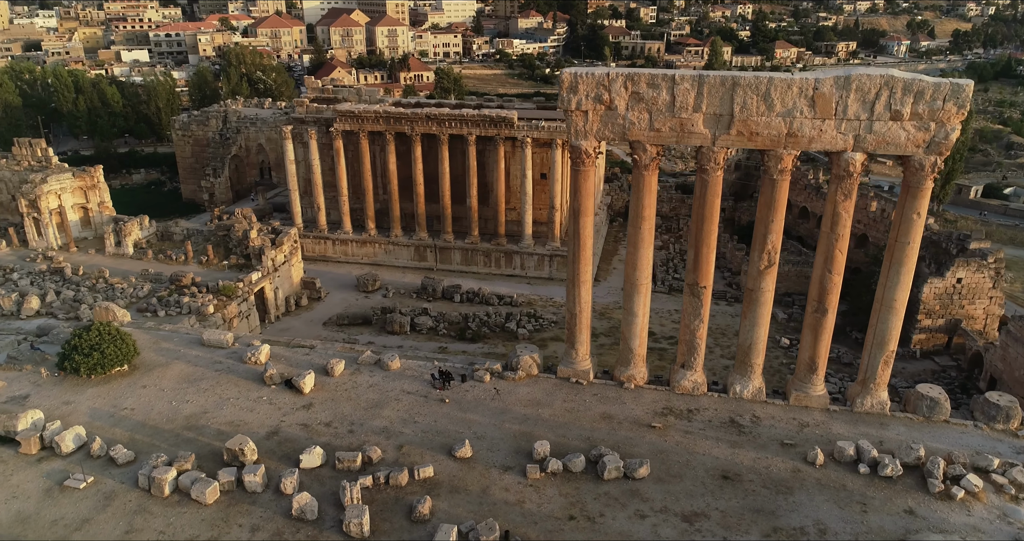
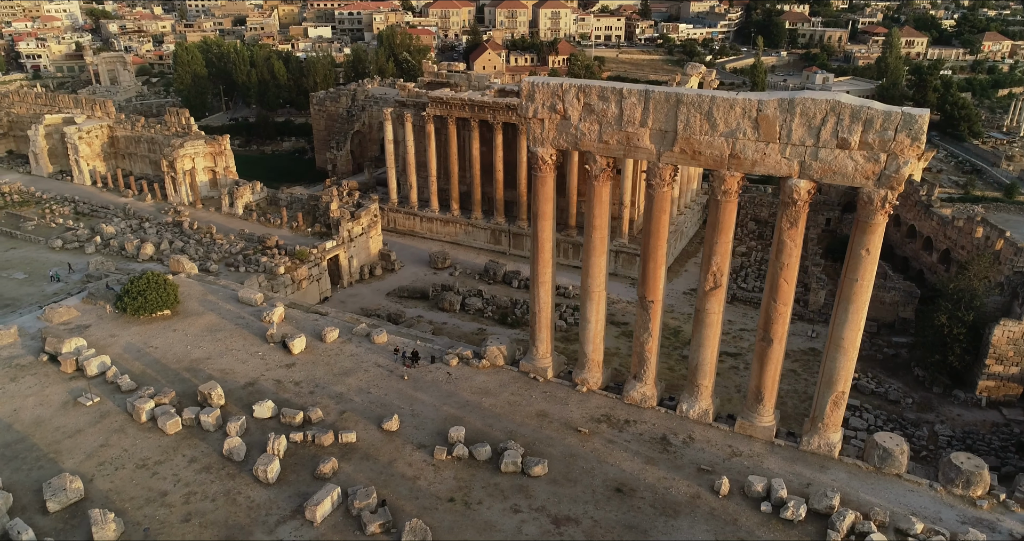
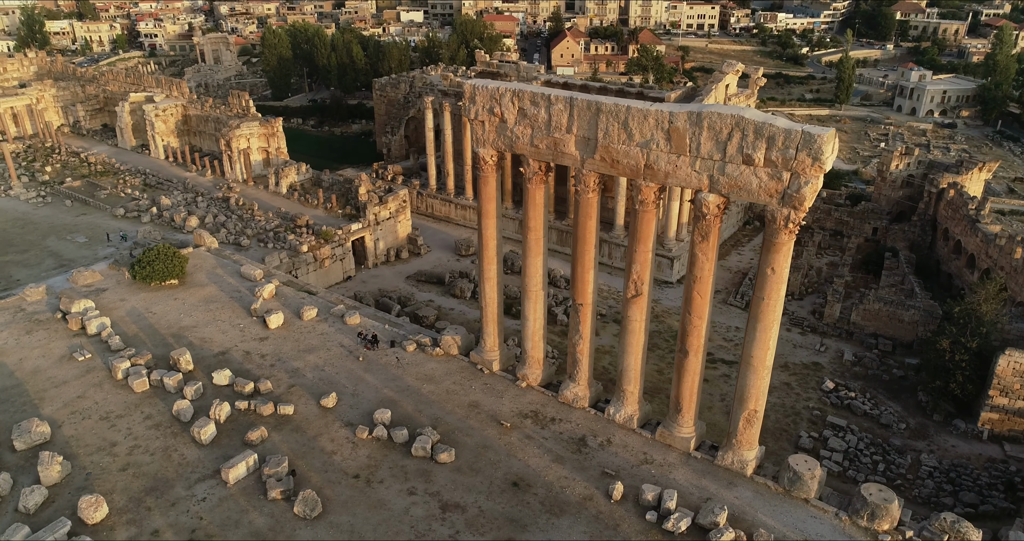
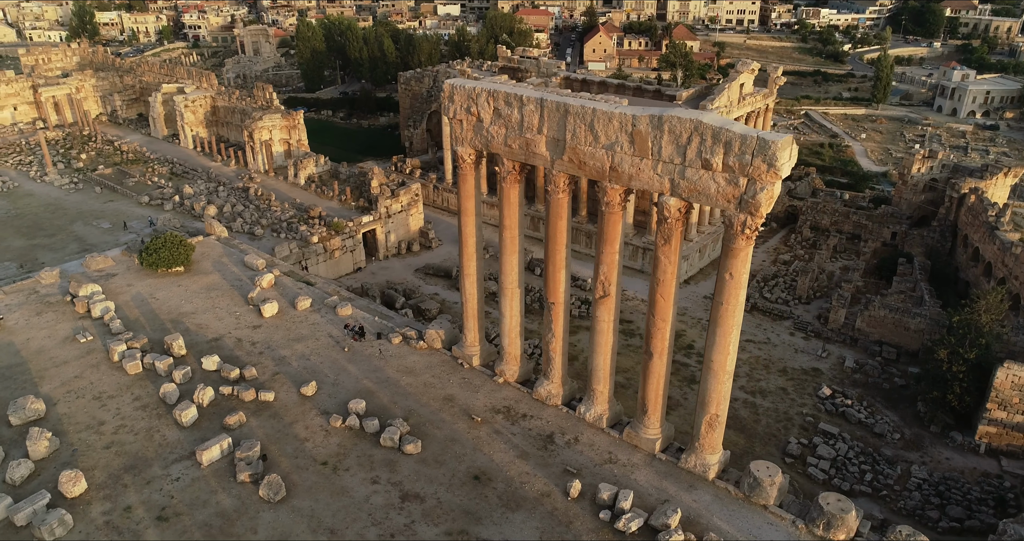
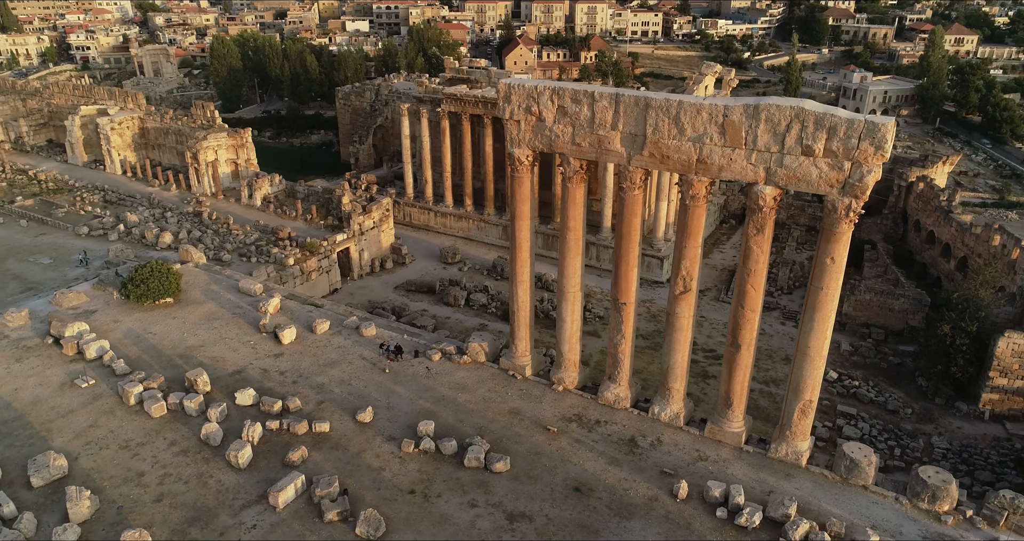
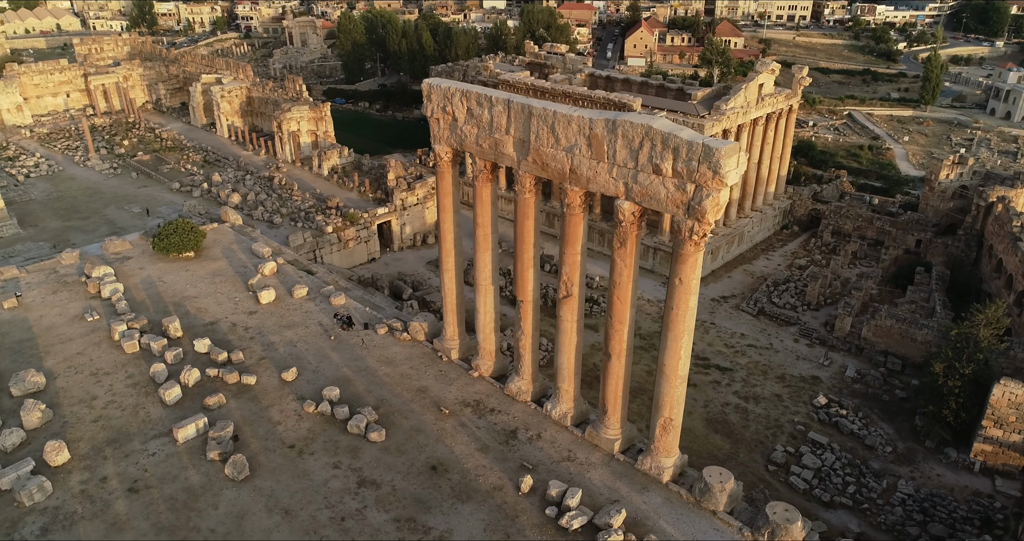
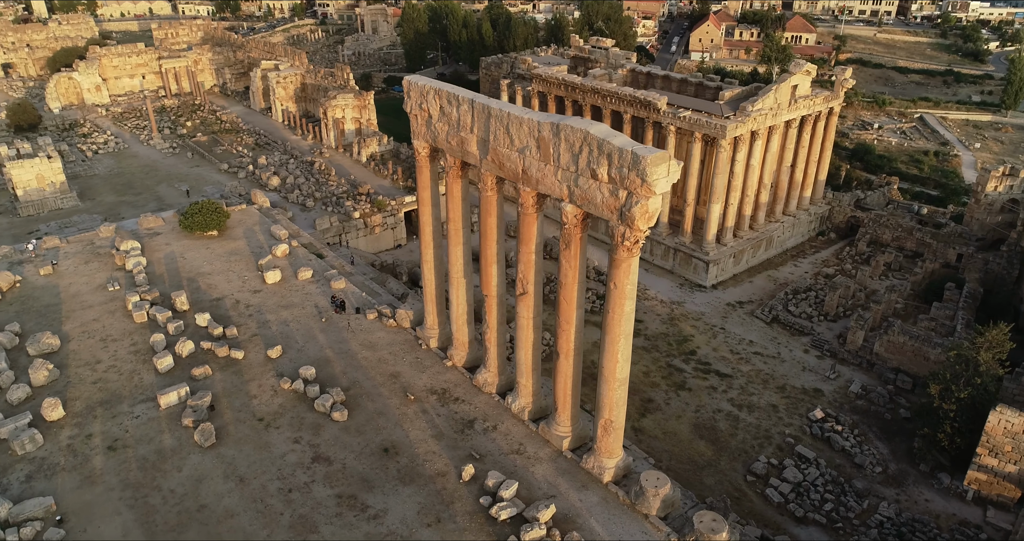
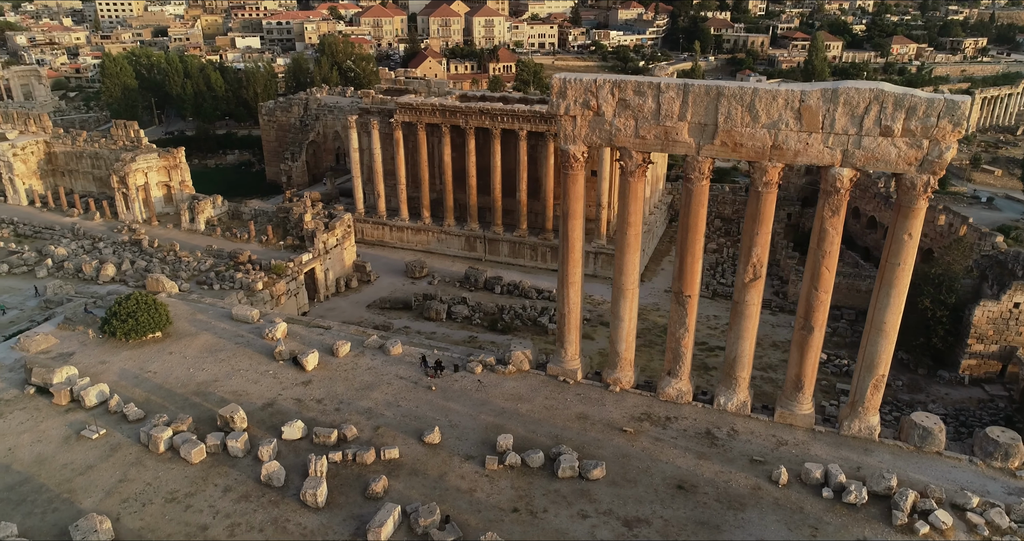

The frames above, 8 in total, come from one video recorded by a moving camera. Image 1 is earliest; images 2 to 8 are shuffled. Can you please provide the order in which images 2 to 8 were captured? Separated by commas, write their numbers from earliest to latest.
8, 2, 5, 3, 4, 6, 7
